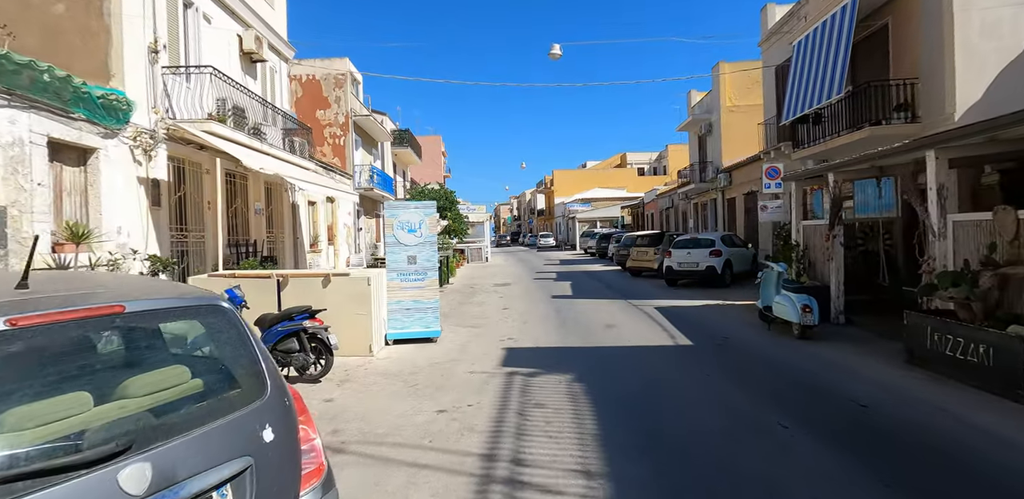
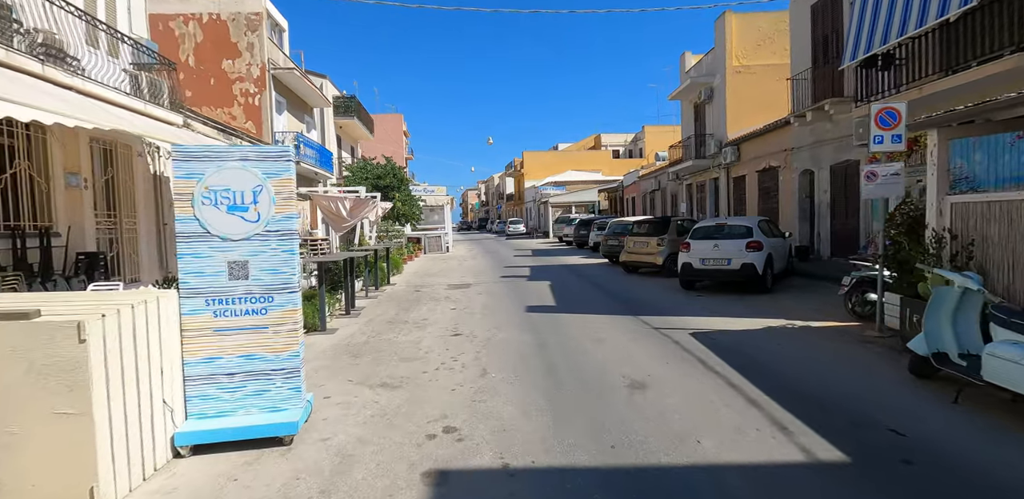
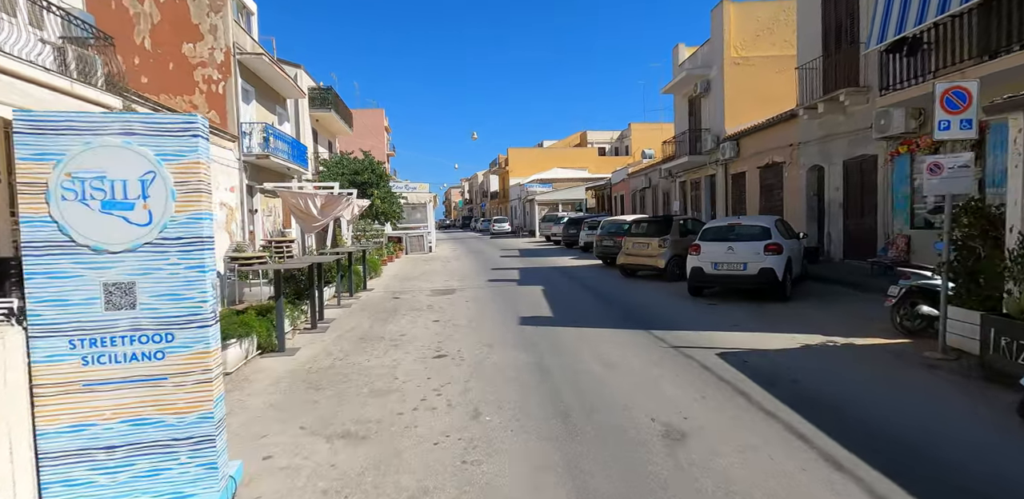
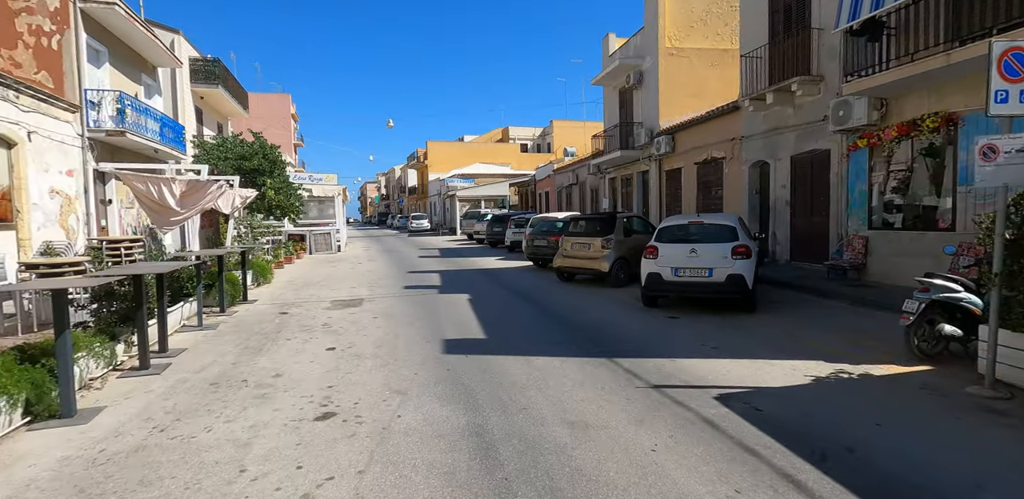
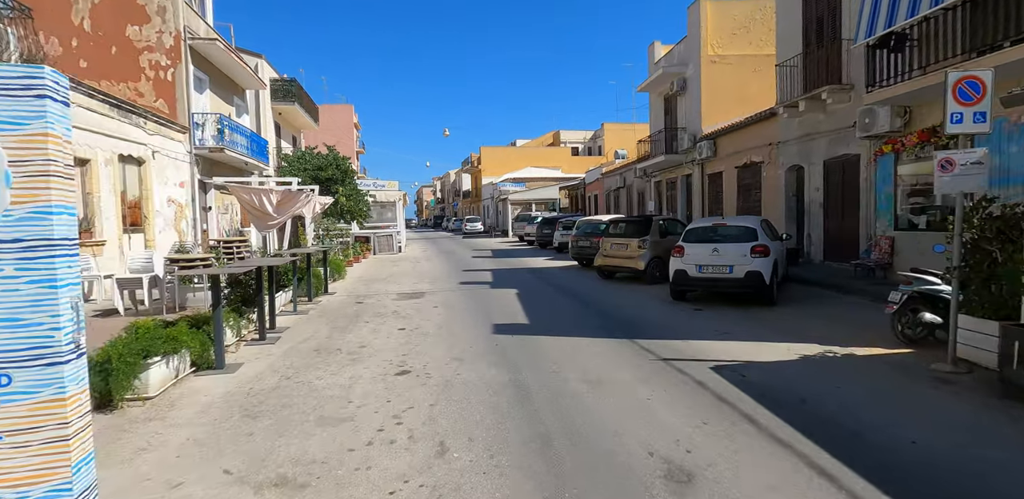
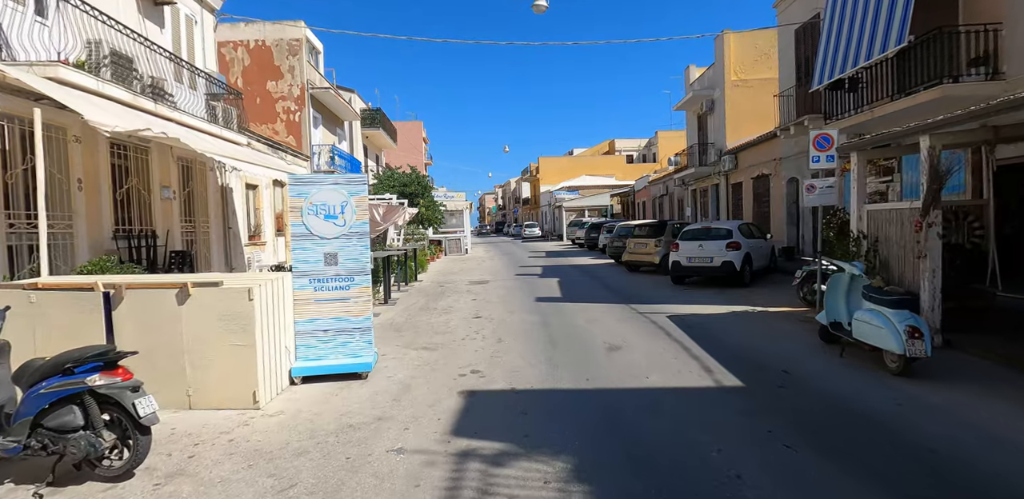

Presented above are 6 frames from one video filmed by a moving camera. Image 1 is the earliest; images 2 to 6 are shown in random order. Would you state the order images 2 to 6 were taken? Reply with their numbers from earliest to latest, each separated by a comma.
6, 2, 3, 5, 4
